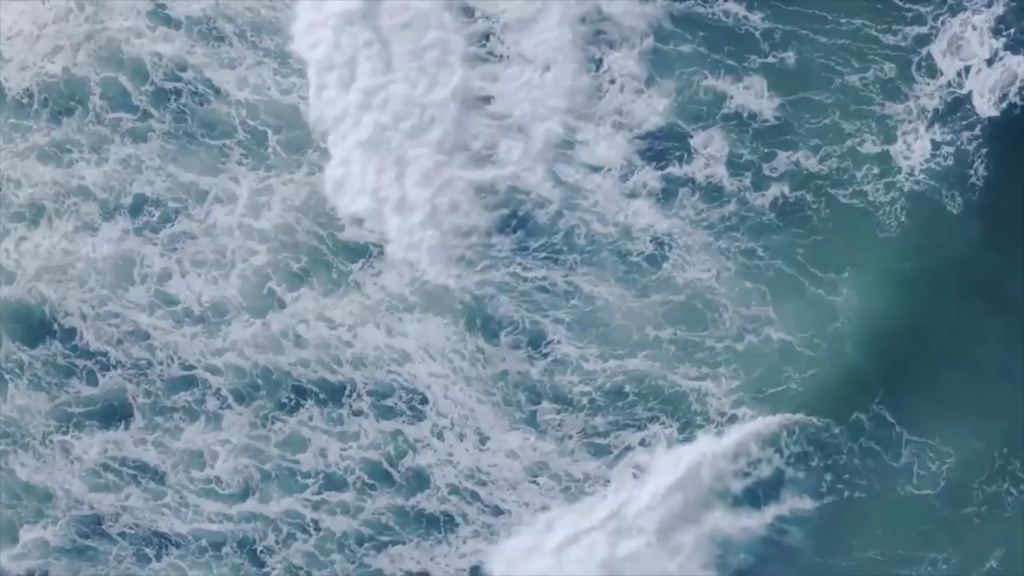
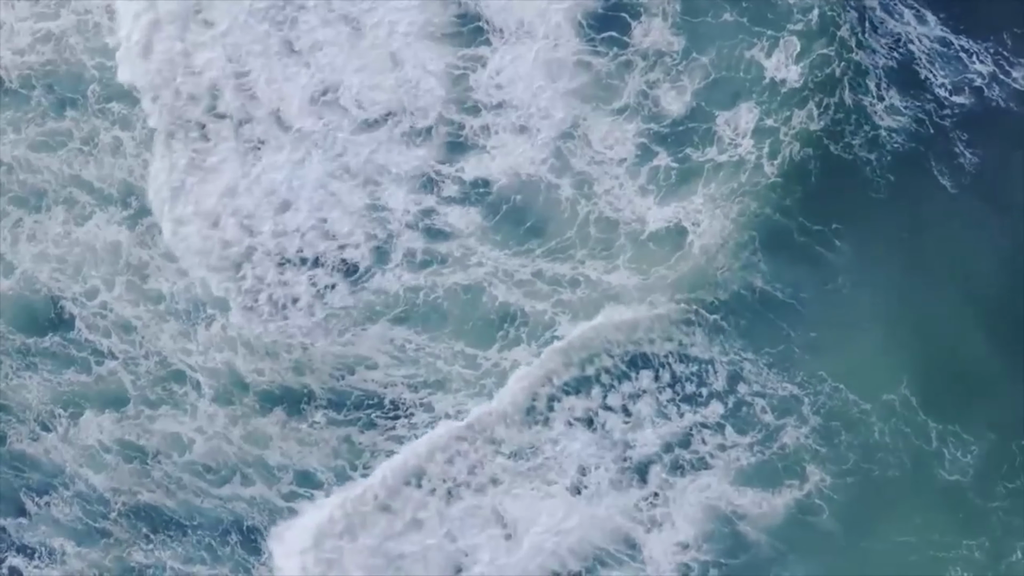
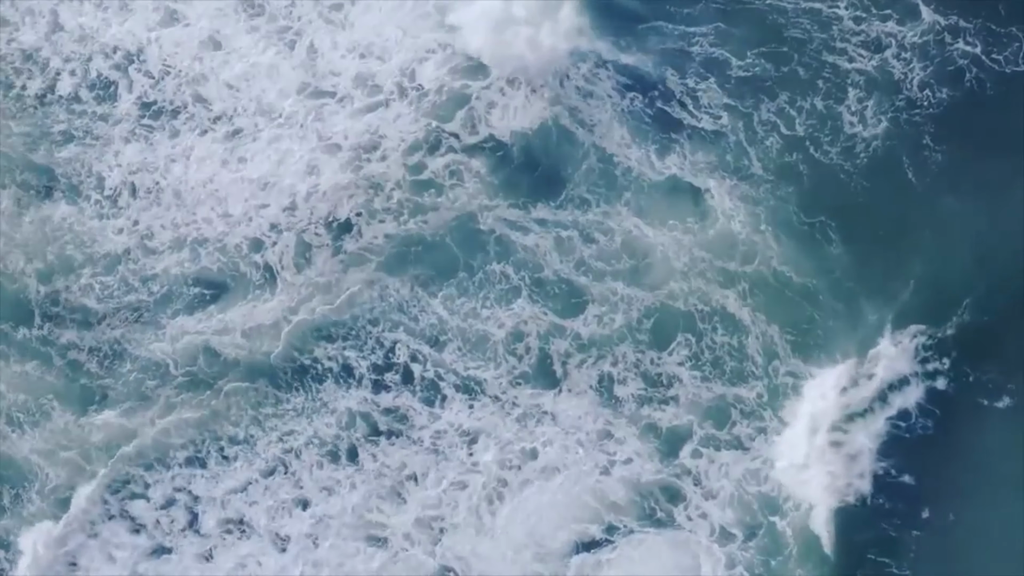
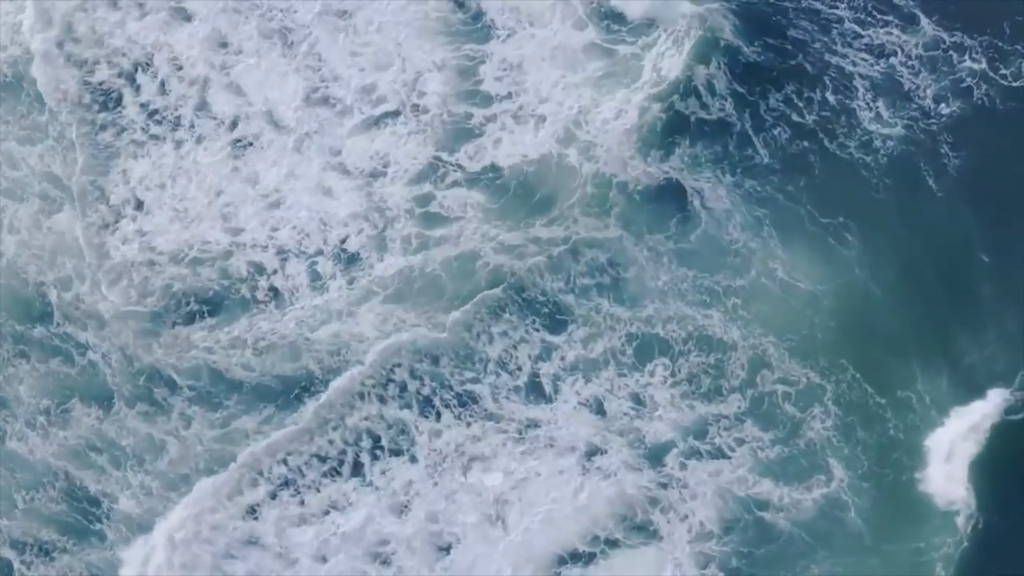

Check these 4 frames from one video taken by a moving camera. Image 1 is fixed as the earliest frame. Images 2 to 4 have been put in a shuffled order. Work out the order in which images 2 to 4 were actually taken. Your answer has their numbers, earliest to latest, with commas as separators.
2, 4, 3
